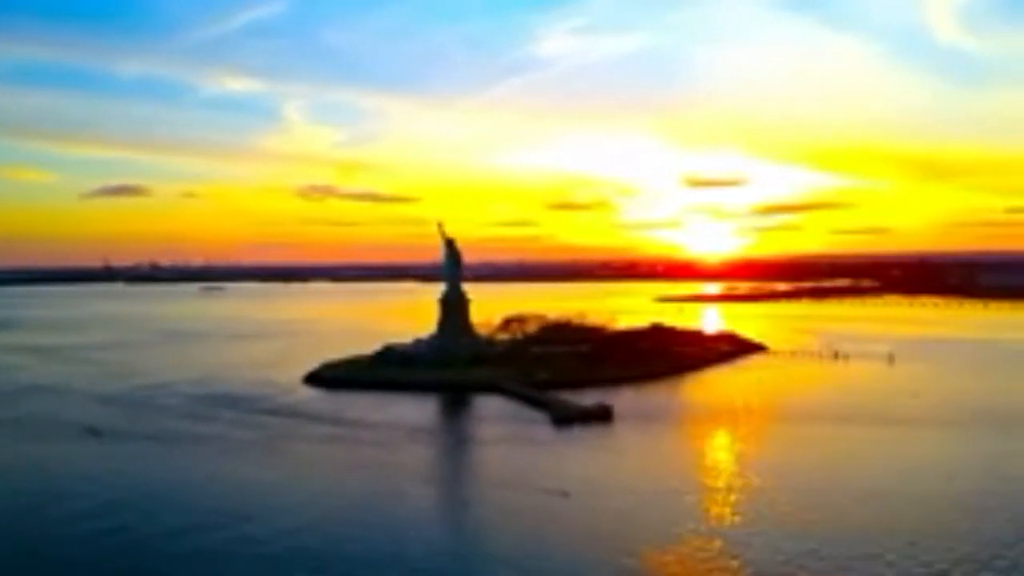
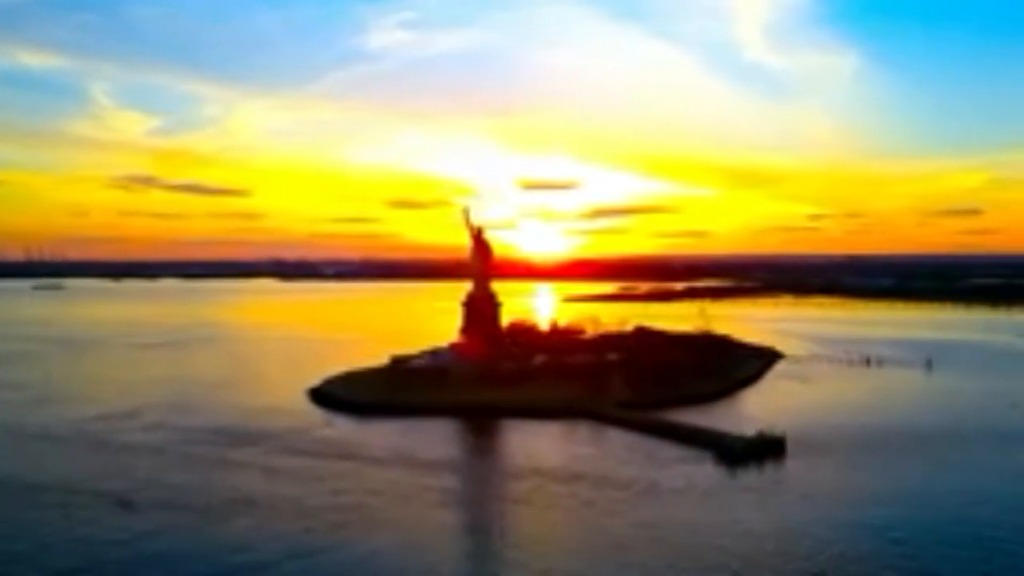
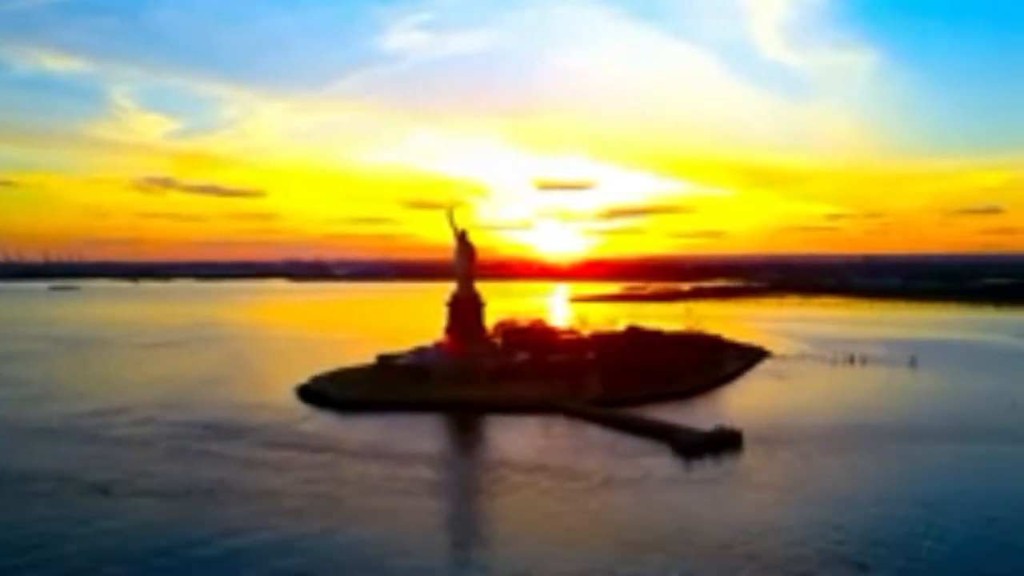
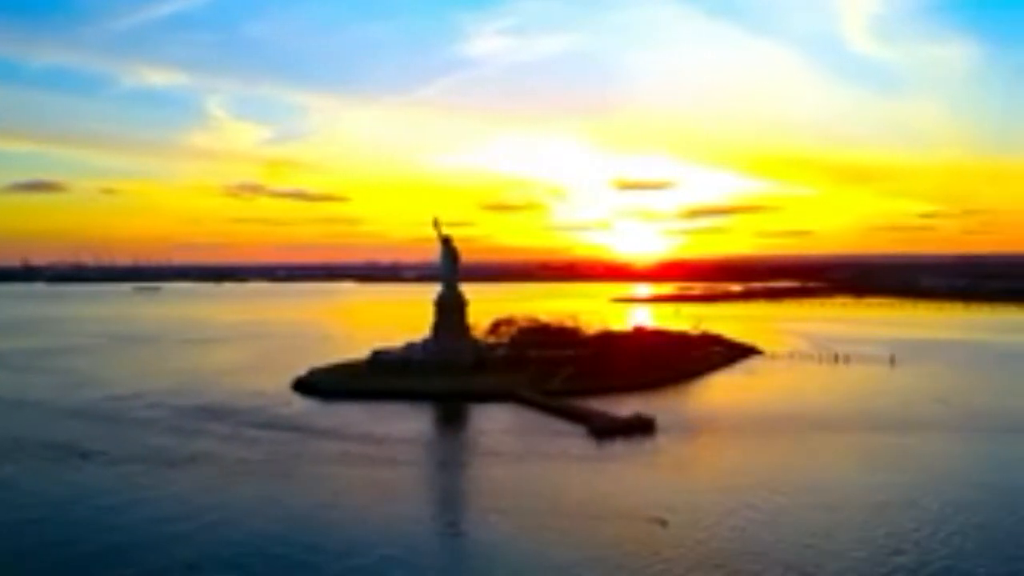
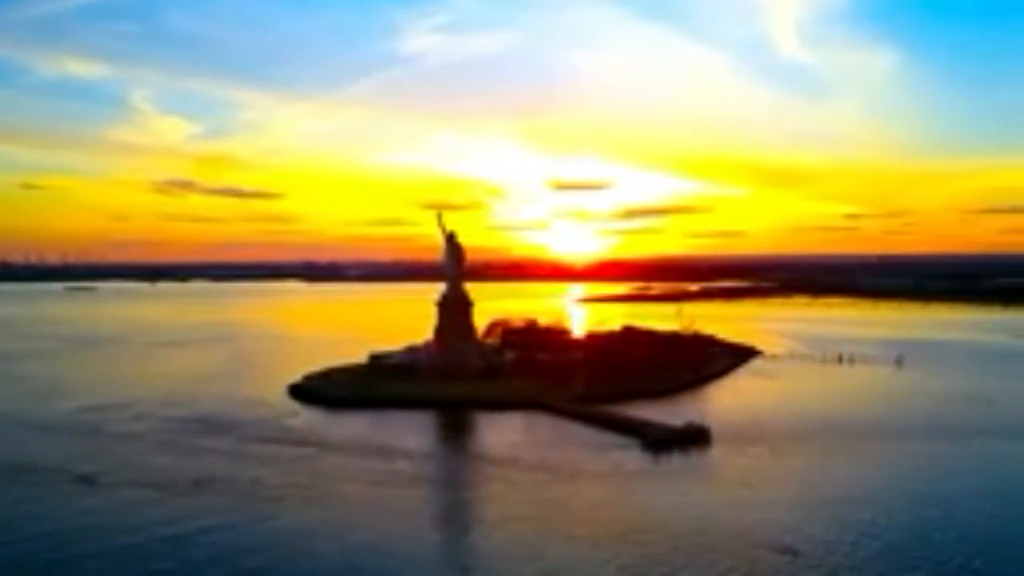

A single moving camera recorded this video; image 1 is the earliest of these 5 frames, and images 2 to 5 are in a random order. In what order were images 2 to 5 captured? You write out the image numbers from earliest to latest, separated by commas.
4, 5, 3, 2
